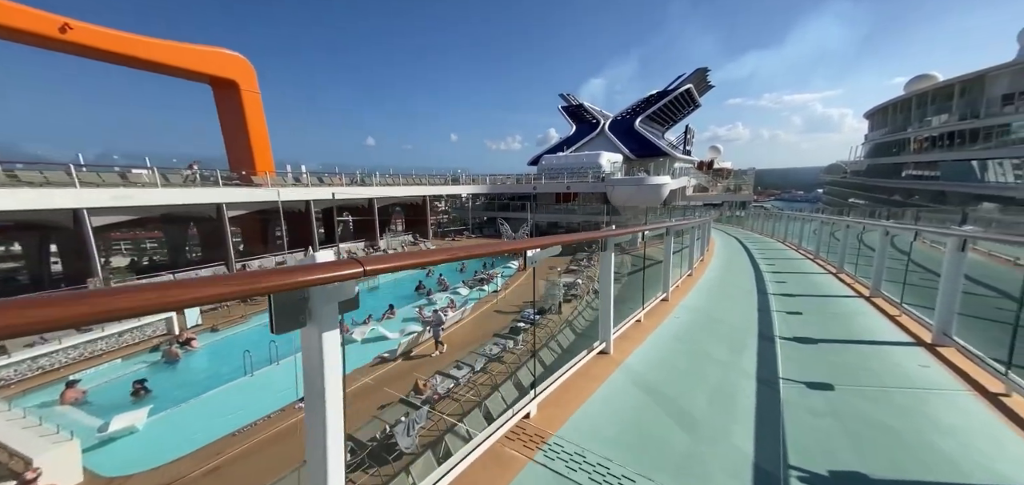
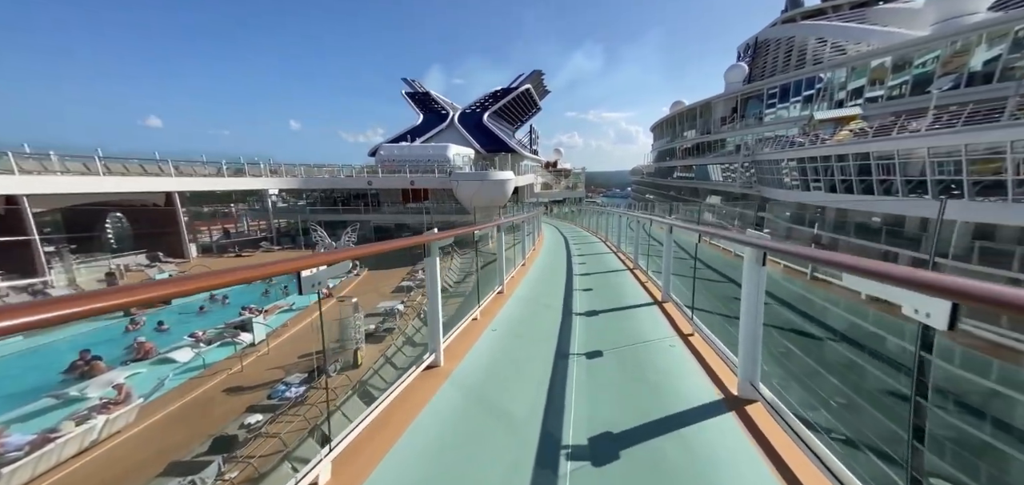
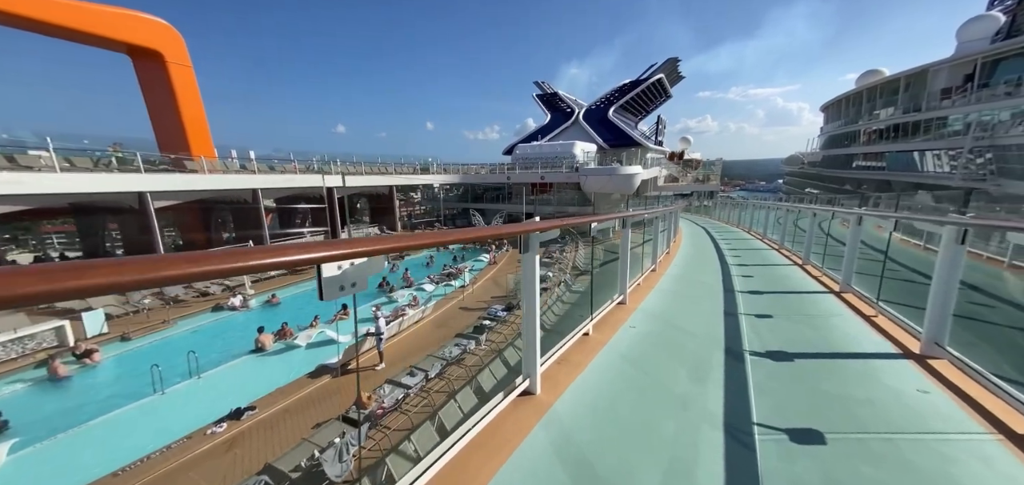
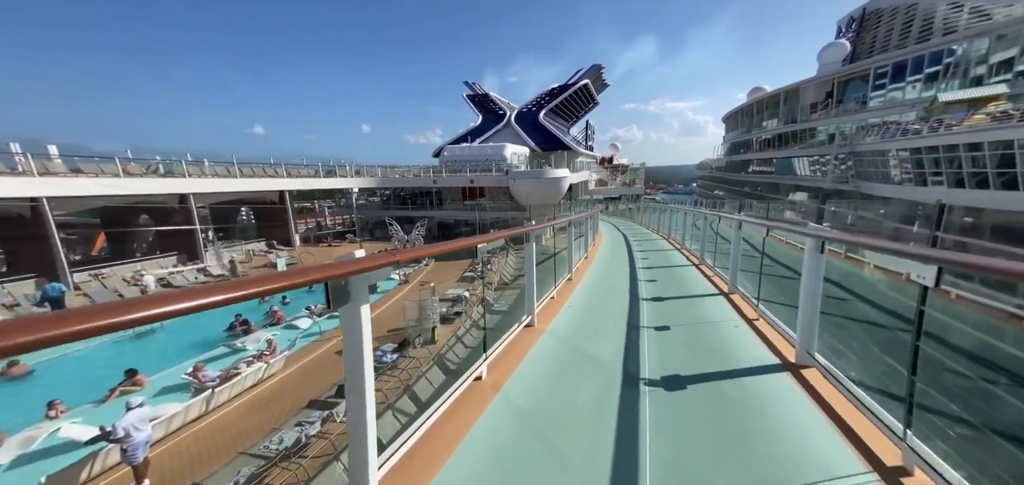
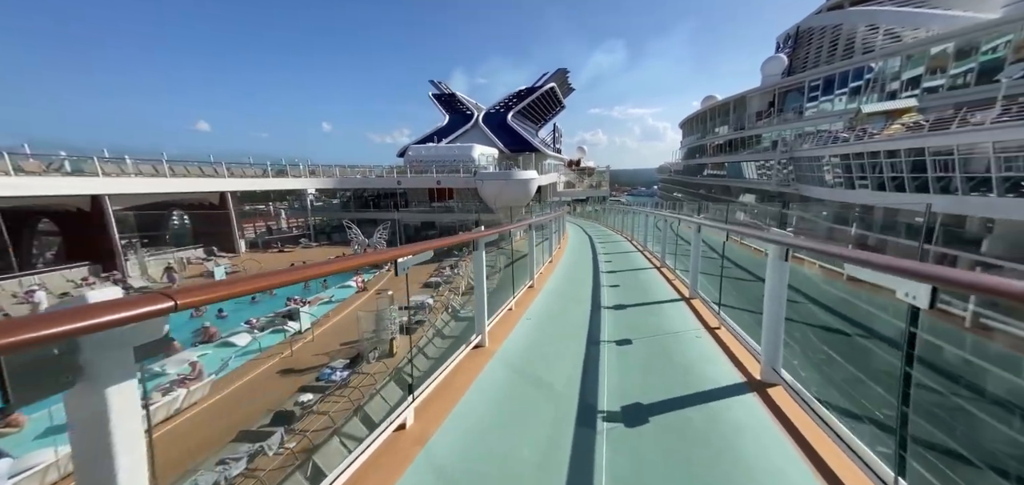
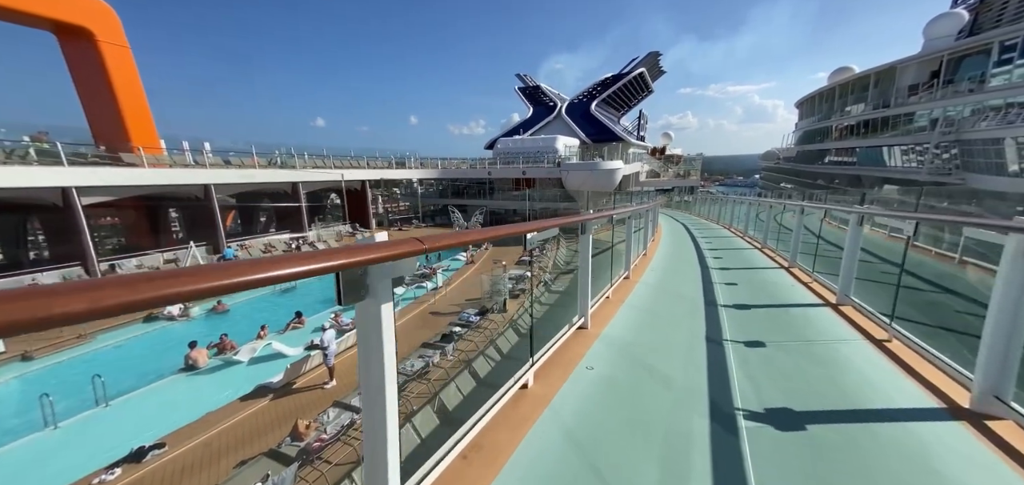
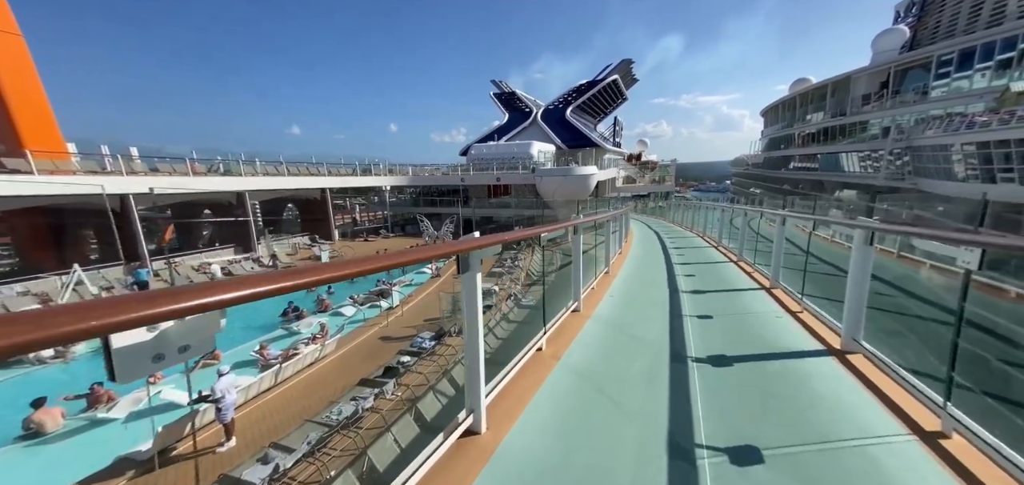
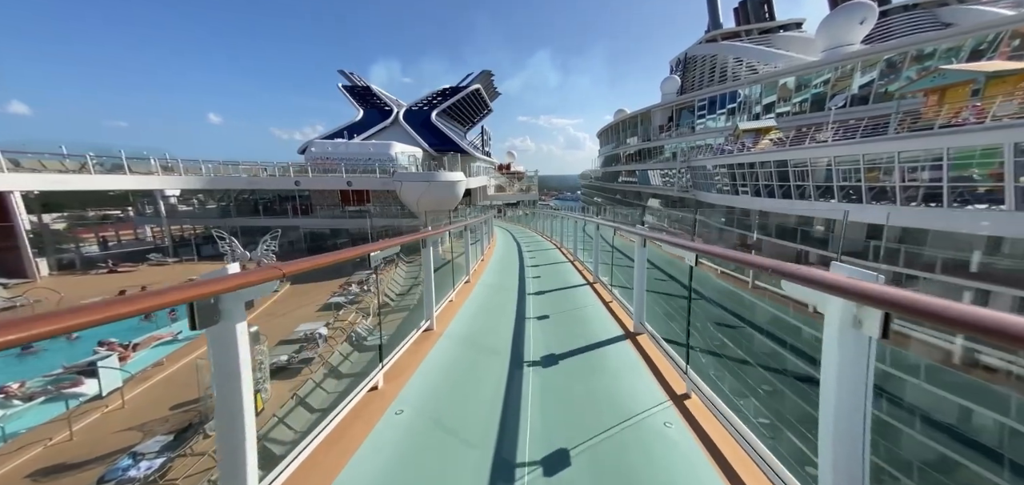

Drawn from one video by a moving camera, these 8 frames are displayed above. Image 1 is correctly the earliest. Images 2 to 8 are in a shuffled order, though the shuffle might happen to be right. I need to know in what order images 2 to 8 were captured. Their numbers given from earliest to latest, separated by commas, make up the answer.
3, 6, 7, 4, 5, 2, 8
